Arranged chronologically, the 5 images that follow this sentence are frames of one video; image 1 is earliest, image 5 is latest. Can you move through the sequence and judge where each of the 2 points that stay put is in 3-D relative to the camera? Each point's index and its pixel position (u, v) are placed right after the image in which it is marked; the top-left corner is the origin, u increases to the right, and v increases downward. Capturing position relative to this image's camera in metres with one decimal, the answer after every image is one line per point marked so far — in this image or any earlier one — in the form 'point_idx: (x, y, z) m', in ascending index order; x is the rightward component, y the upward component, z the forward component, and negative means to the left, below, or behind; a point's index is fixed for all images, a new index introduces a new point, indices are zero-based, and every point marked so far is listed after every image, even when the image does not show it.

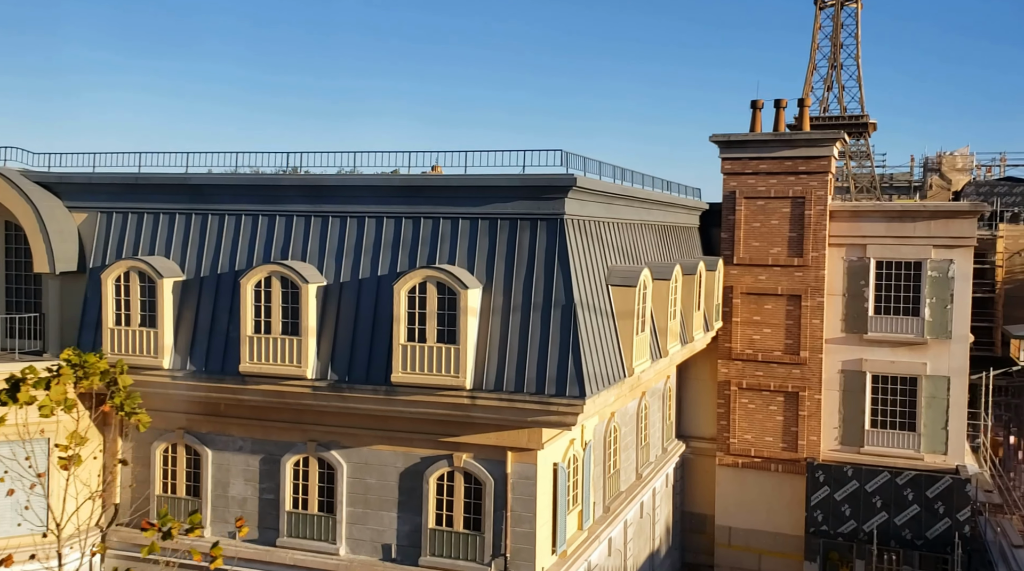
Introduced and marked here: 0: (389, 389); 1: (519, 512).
0: (-1.8, -1.6, +16.5) m
1: (+0.1, -3.6, +17.4) m
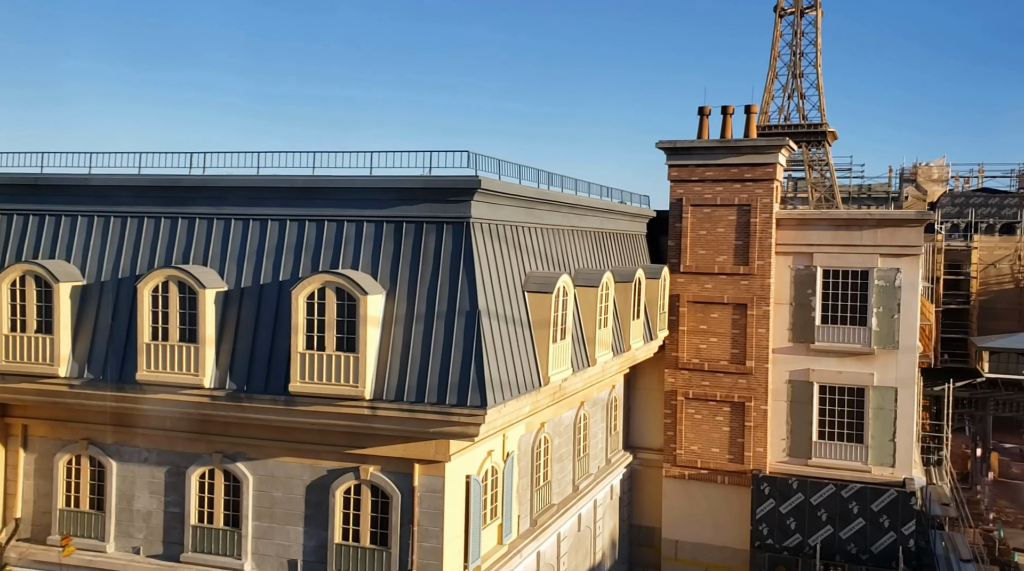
0: (-3.2, -1.6, +15.9) m
1: (-1.3, -3.7, +16.7) m
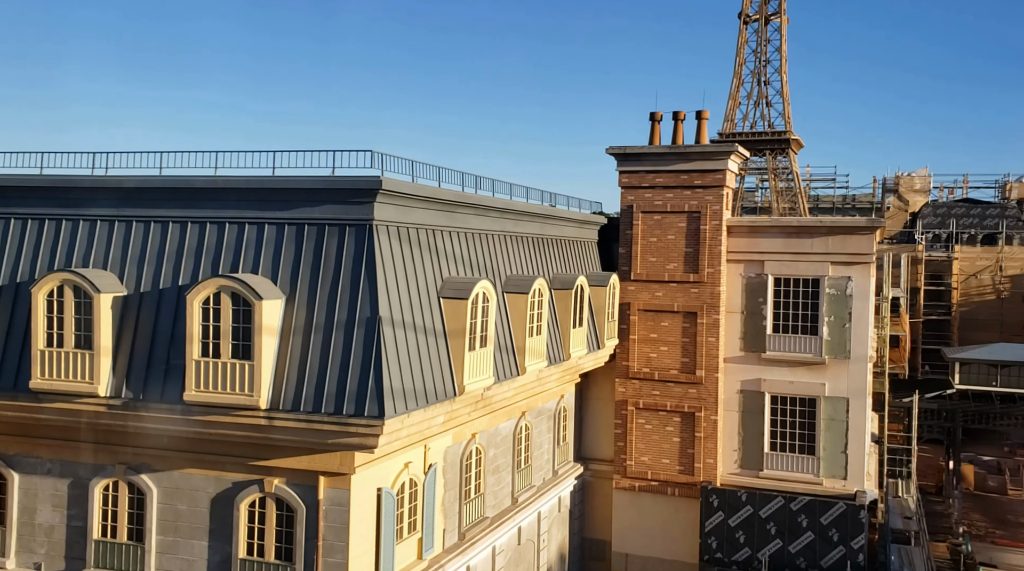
0: (-4.5, -1.7, +15.3) m
1: (-2.7, -3.7, +16.1) m
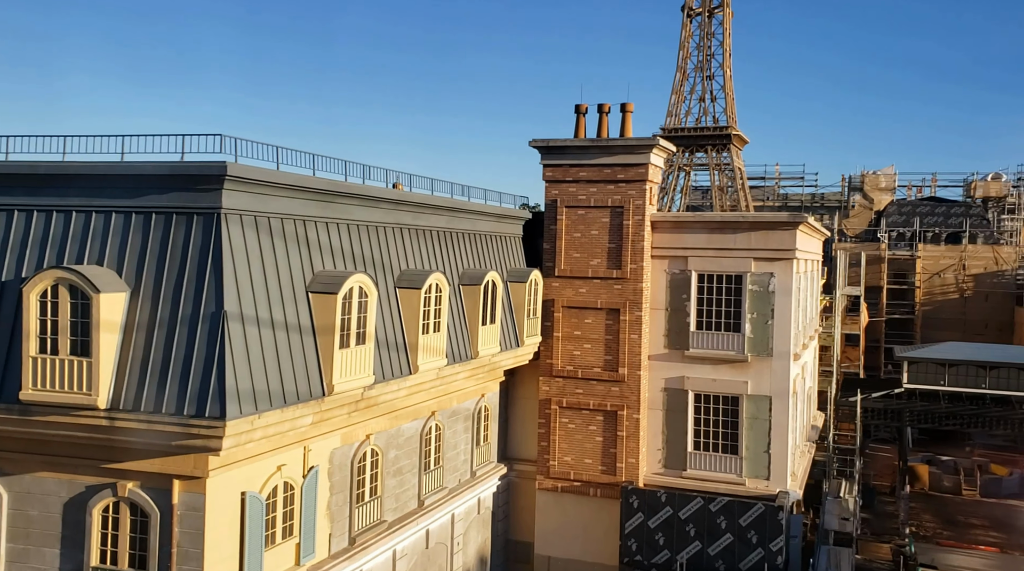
0: (-6.4, -1.6, +14.4) m
1: (-4.5, -3.6, +15.3) m
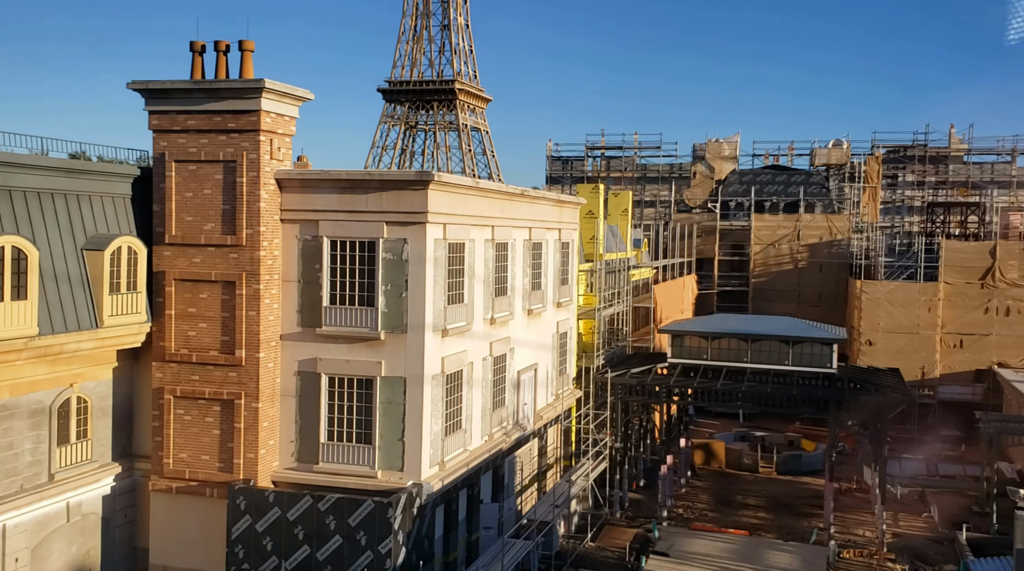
0: (-14.1, -1.3, +9.7) m
1: (-12.3, -3.3, +10.8) m
